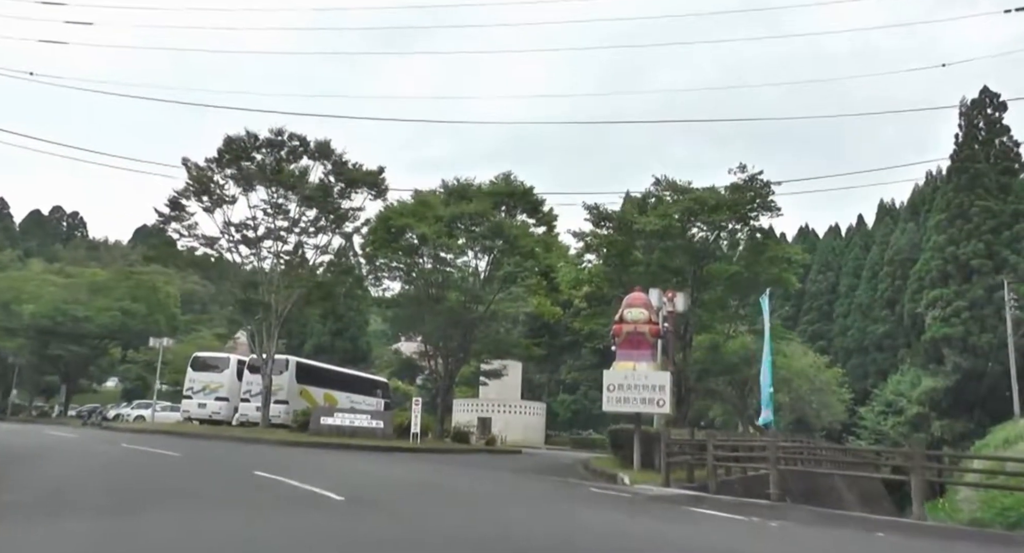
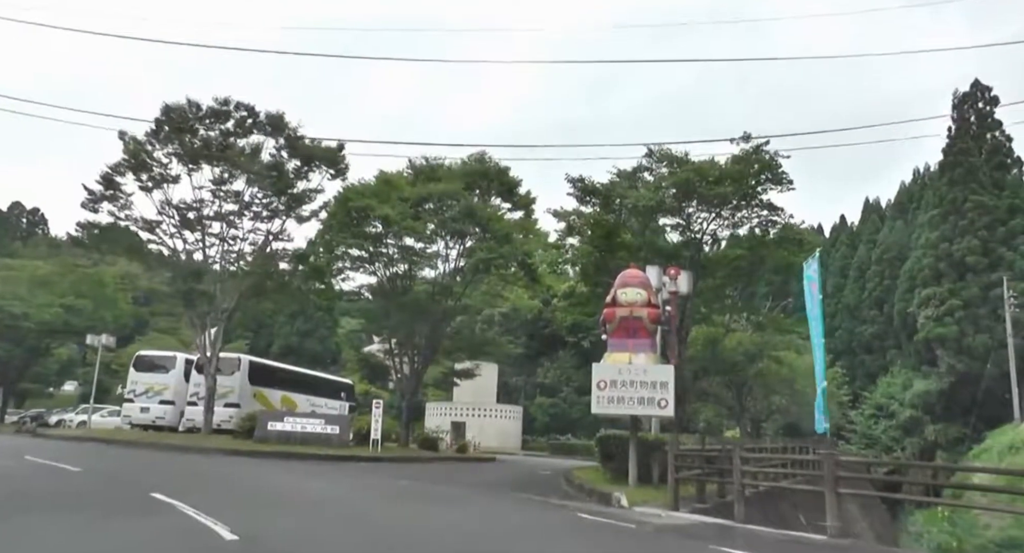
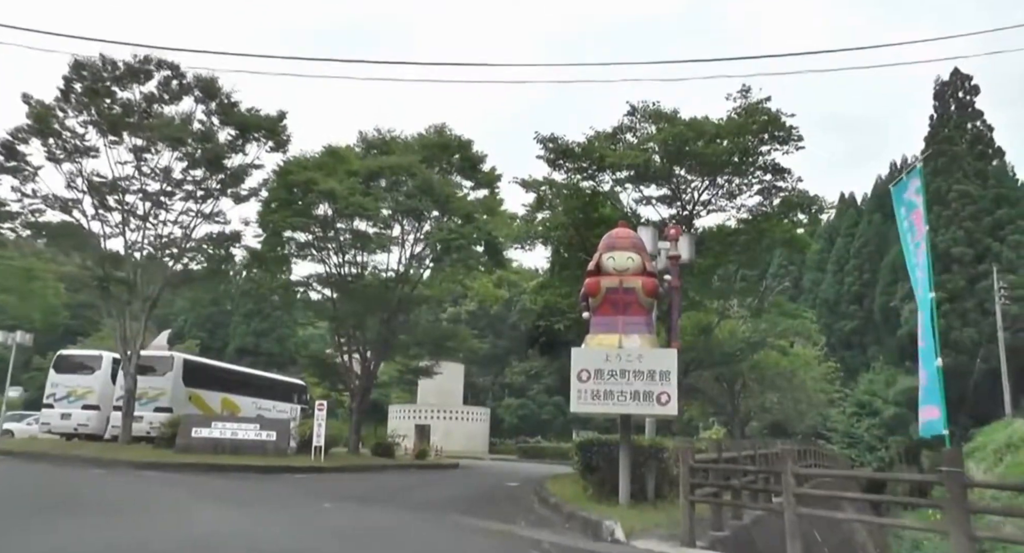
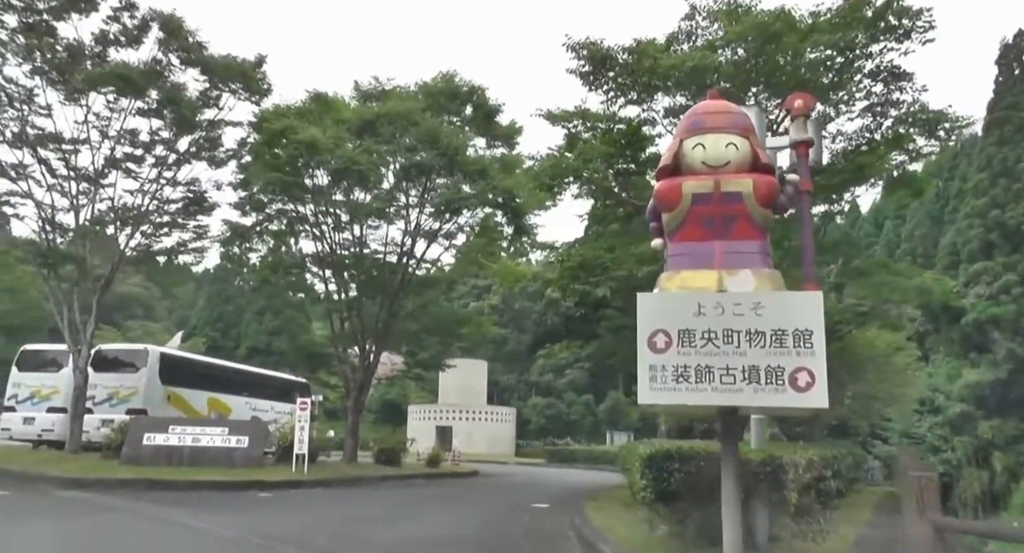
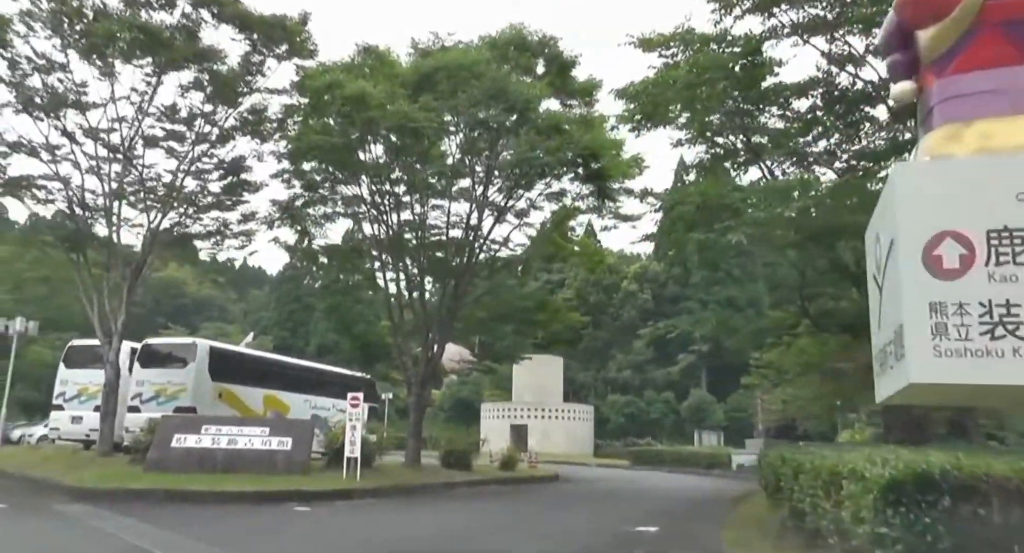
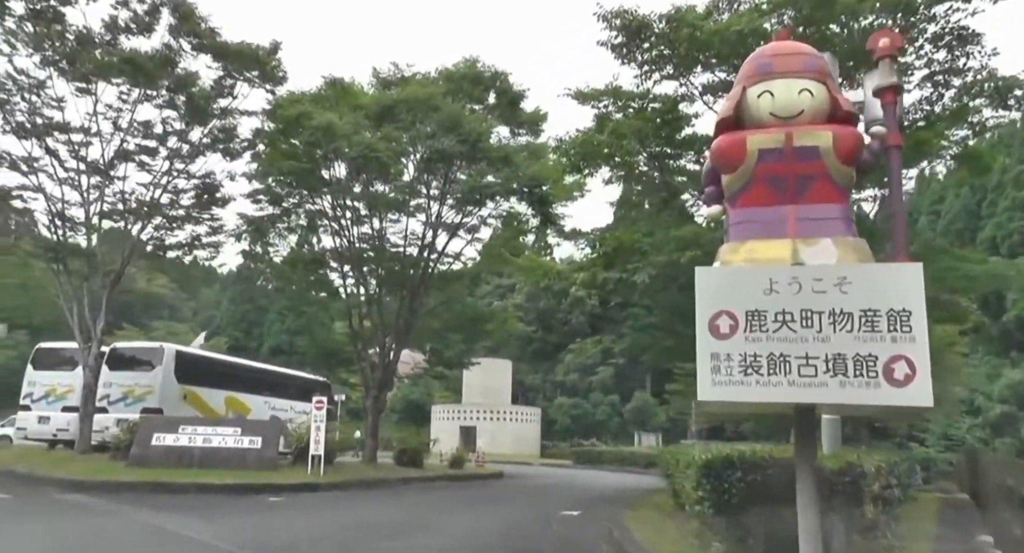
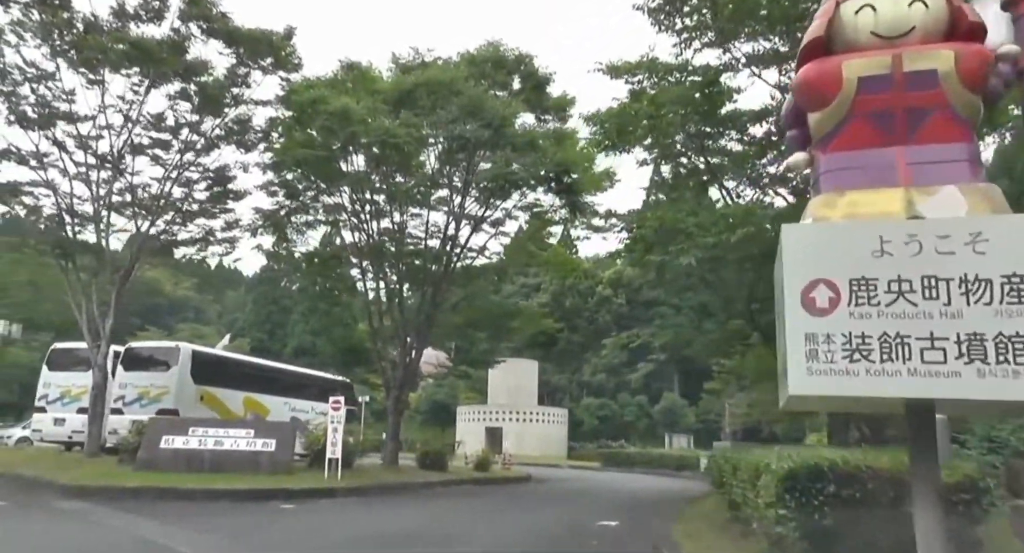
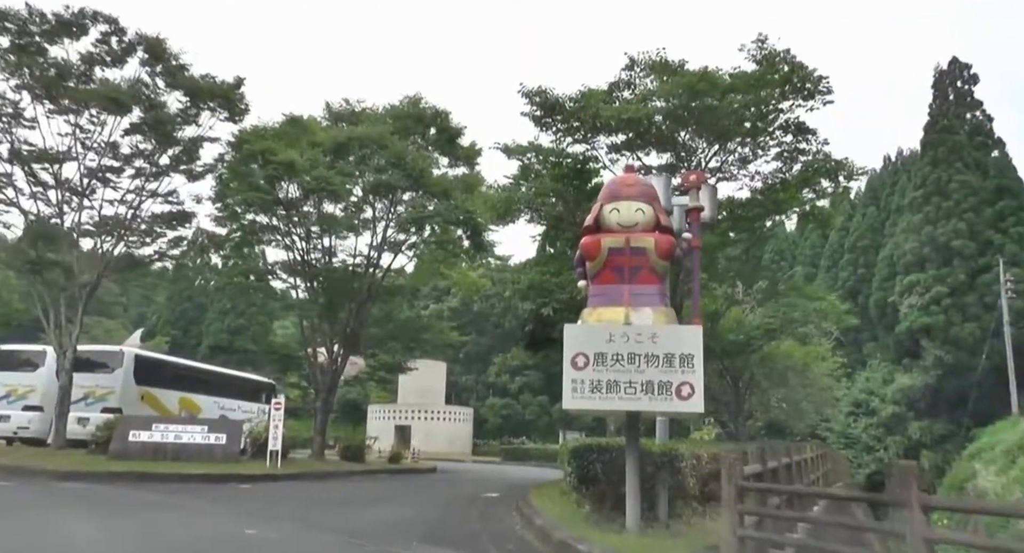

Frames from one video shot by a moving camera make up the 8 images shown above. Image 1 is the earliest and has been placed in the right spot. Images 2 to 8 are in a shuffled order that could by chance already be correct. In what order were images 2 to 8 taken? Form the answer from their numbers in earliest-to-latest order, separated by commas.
2, 3, 8, 4, 6, 7, 5
